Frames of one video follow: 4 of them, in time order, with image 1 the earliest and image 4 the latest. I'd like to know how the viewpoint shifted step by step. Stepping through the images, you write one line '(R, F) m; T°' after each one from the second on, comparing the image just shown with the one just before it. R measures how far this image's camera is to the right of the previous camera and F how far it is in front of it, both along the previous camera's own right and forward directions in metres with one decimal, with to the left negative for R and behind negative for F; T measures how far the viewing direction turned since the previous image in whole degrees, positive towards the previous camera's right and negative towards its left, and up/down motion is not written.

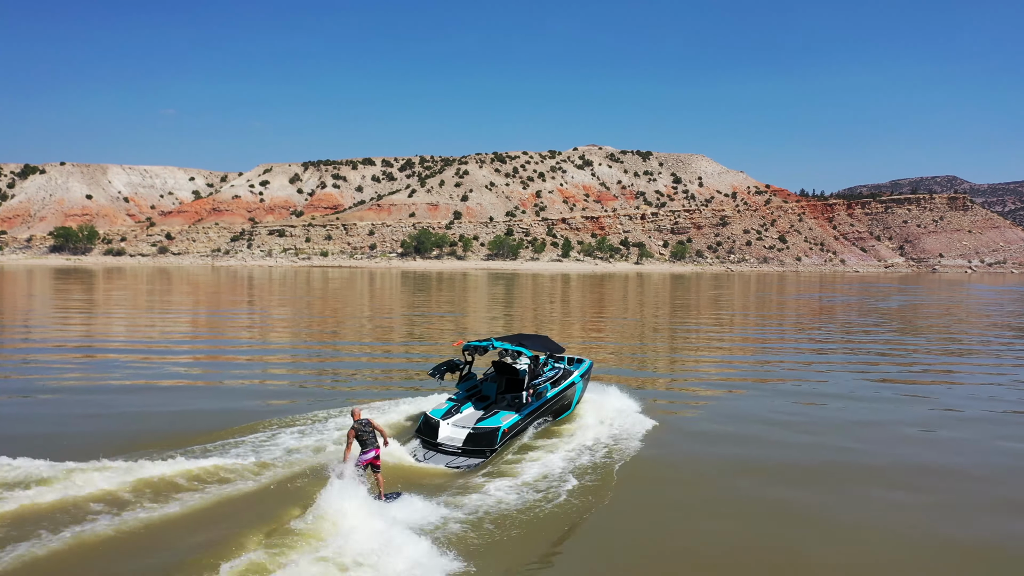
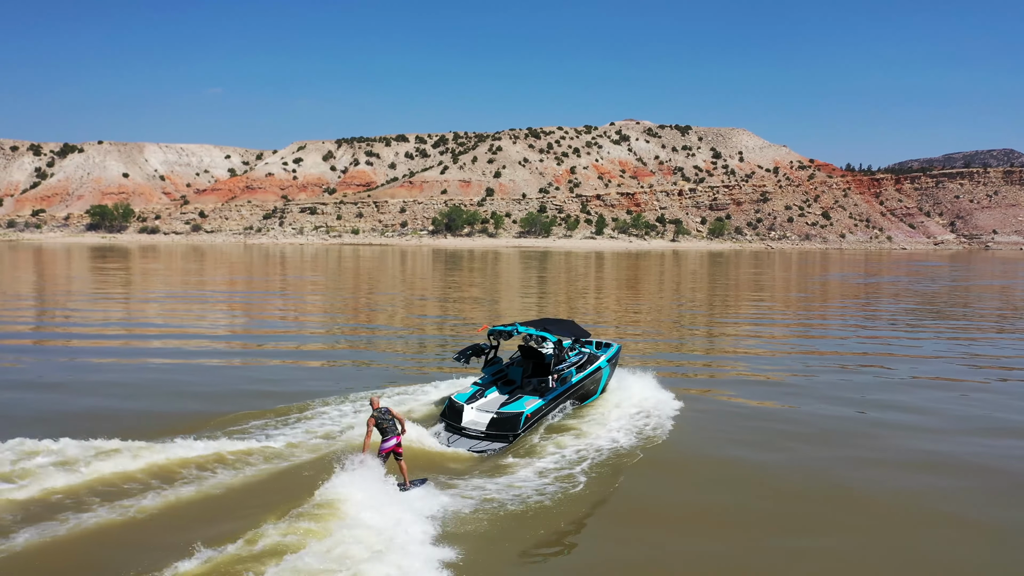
(0.0, +0.7) m; -3°
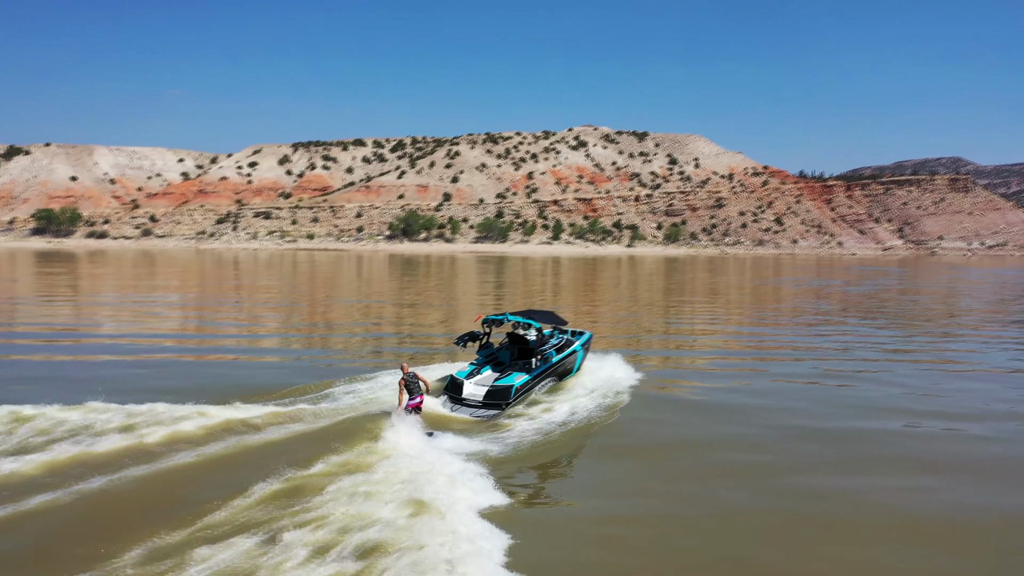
(+0.8, -0.1) m; +3°
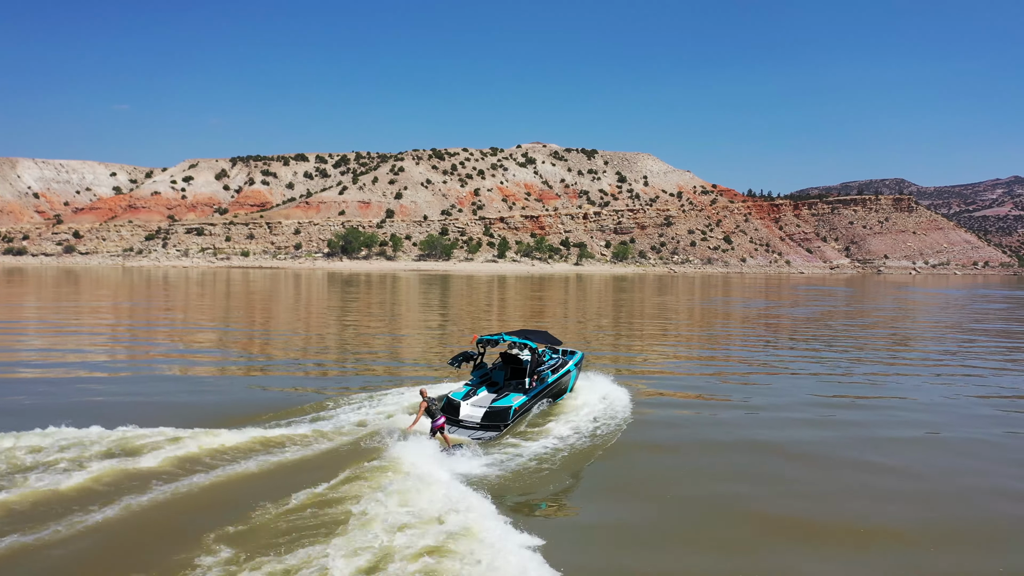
(+1.2, +0.9) m; +3°
